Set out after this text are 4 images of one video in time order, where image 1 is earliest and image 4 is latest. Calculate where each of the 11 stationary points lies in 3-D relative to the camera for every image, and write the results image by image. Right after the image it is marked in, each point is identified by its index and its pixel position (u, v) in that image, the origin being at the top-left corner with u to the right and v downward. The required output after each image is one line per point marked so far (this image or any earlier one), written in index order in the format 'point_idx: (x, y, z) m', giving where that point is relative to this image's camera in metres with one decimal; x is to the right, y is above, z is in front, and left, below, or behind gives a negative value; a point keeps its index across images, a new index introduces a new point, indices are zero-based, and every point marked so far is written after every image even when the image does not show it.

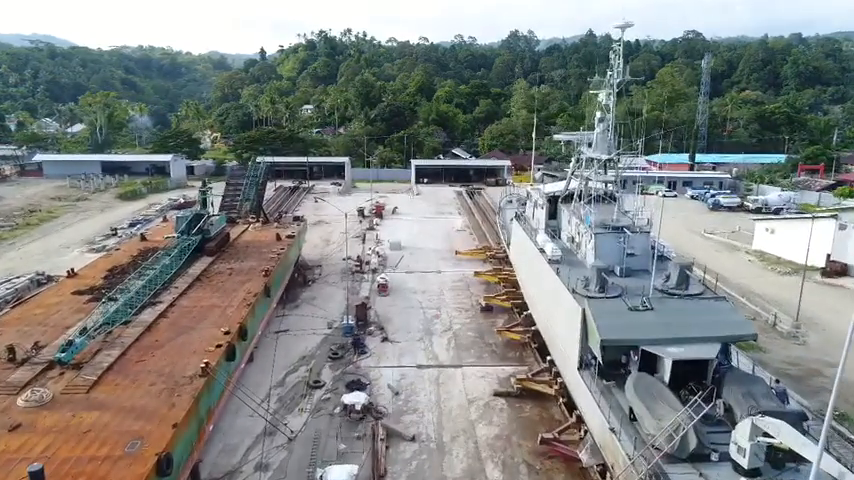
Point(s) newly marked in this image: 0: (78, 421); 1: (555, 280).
0: (-6.5, -3.3, +10.4) m
1: (+2.8, -0.9, +12.4) m
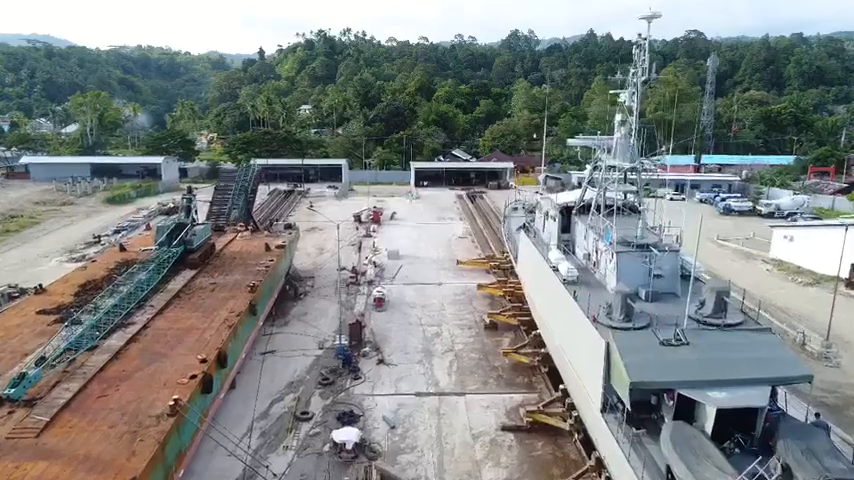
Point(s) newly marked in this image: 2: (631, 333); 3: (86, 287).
0: (-6.5, -3.7, +8.9) m
1: (+2.8, -1.2, +10.9) m
2: (+3.4, -1.6, +9.4) m
3: (-10.0, -1.4, +16.4) m
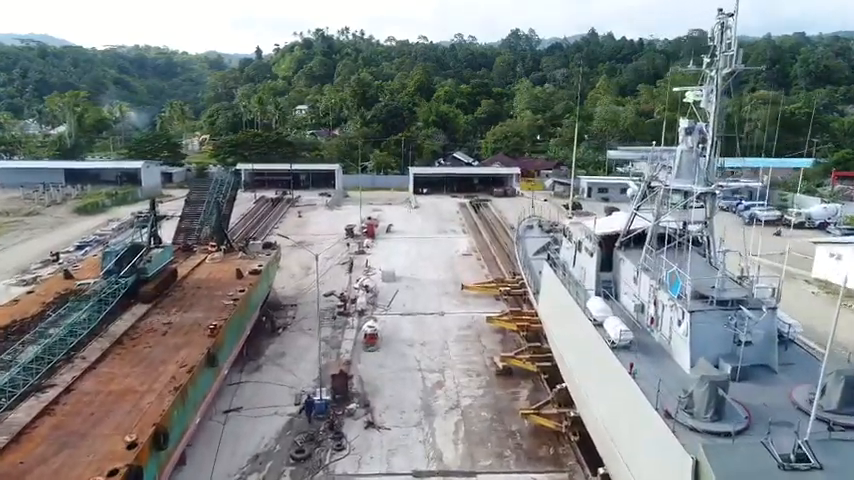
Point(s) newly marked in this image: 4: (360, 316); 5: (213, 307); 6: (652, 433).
0: (-6.5, -4.5, +5.9) m
1: (+2.8, -2.0, +7.9) m
2: (+3.5, -2.3, +6.4) m
3: (-10.0, -2.2, +13.4) m
4: (-2.2, -2.5, +18.6) m
5: (-5.8, -1.8, +15.2) m
6: (+2.9, -2.5, +7.2) m
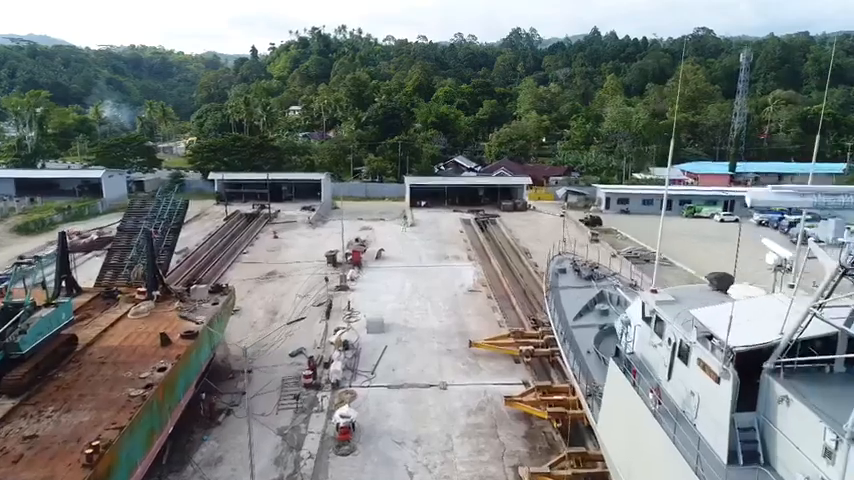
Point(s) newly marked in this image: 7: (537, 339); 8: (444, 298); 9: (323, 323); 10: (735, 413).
0: (-6.5, -5.7, +1.1) m
1: (+2.8, -3.2, +3.1) m
2: (+3.4, -3.5, +1.6) m
3: (-10.1, -3.4, +8.6) m
4: (-2.3, -3.7, +13.8) m
5: (-5.9, -3.0, +10.5) m
6: (+2.8, -3.6, +2.4) m
7: (+3.0, -2.7, +15.4) m
8: (+0.6, -2.0, +19.4) m
9: (-3.3, -2.6, +17.4) m
10: (+3.2, -1.8, +6.0) m
